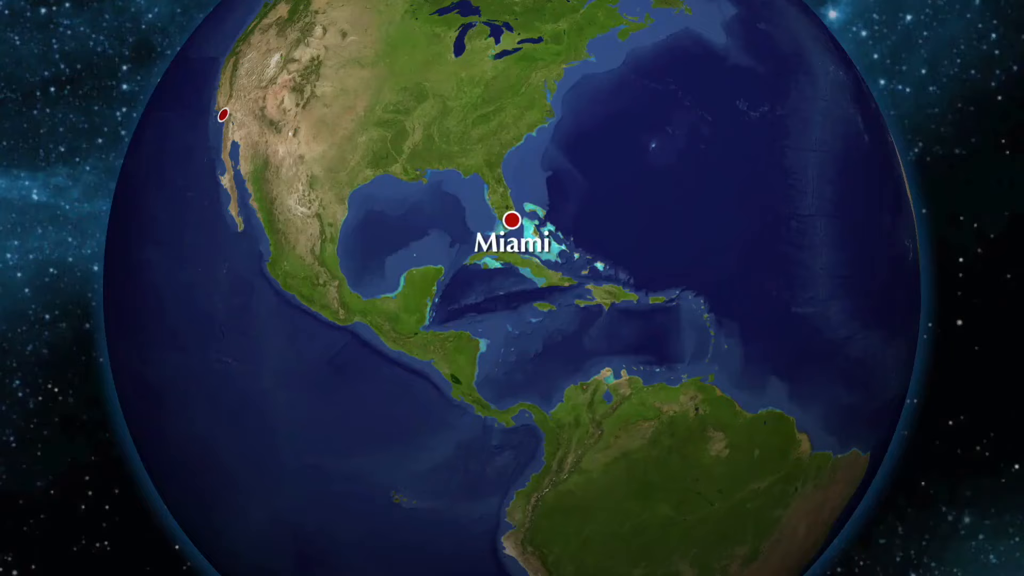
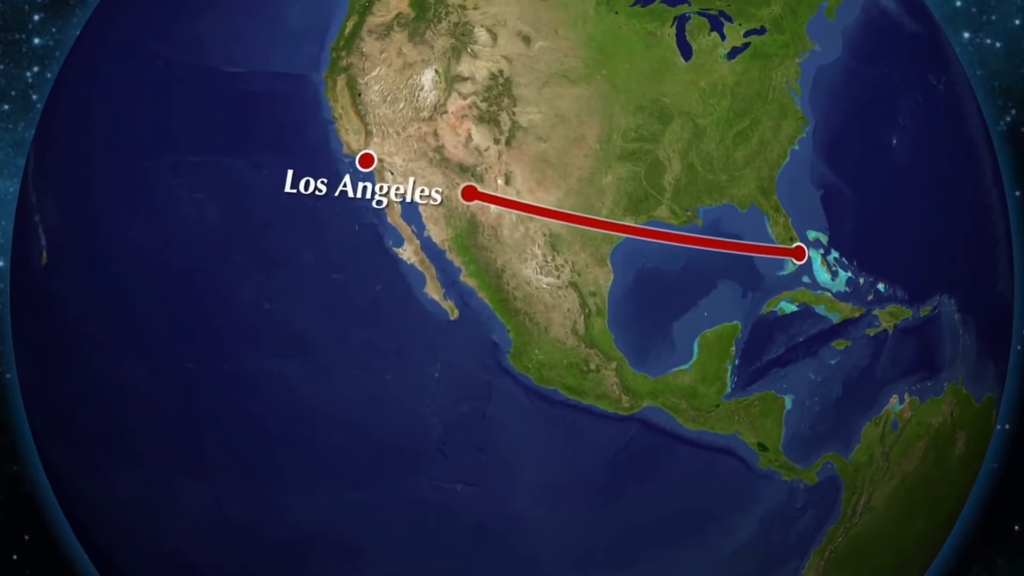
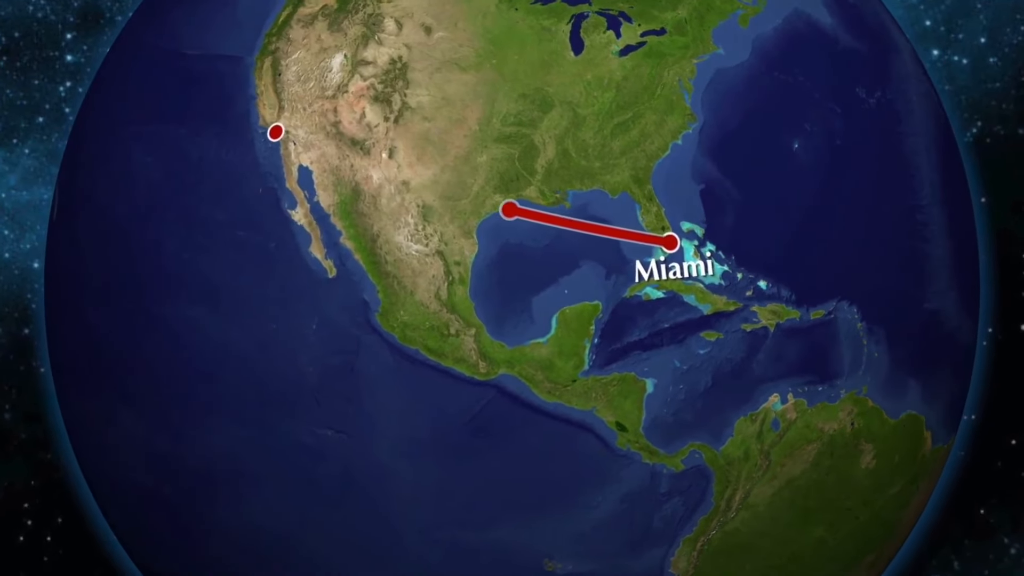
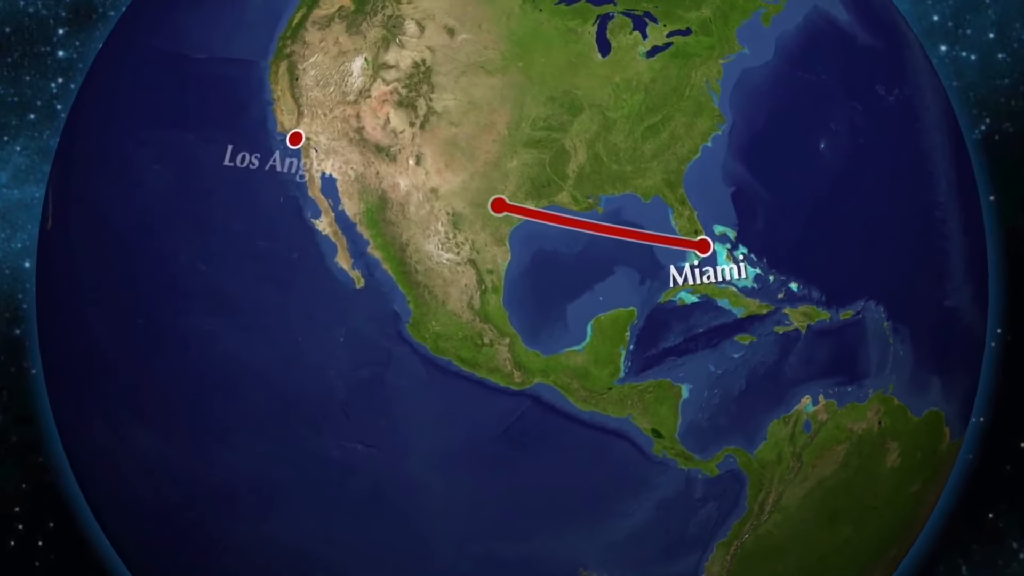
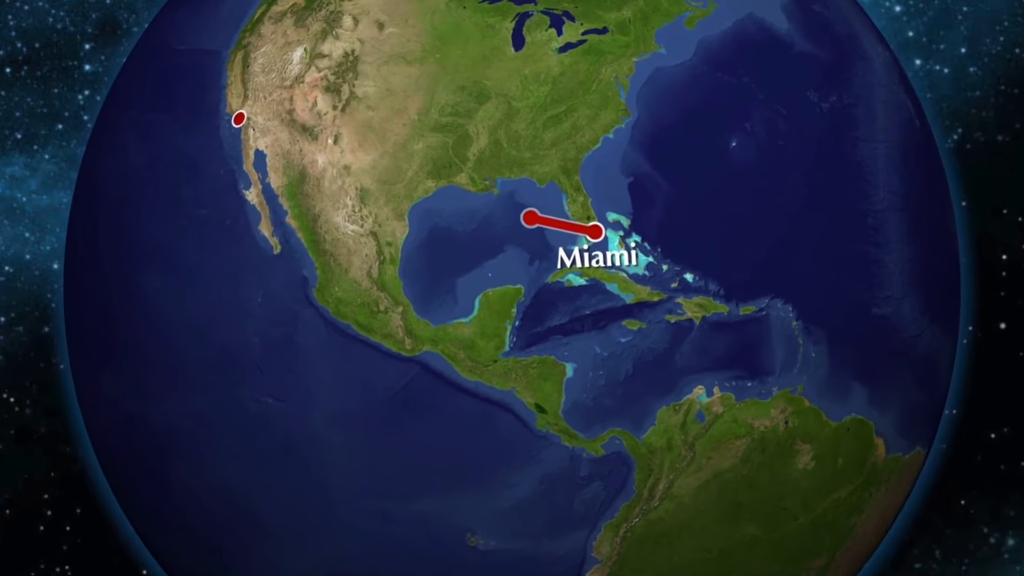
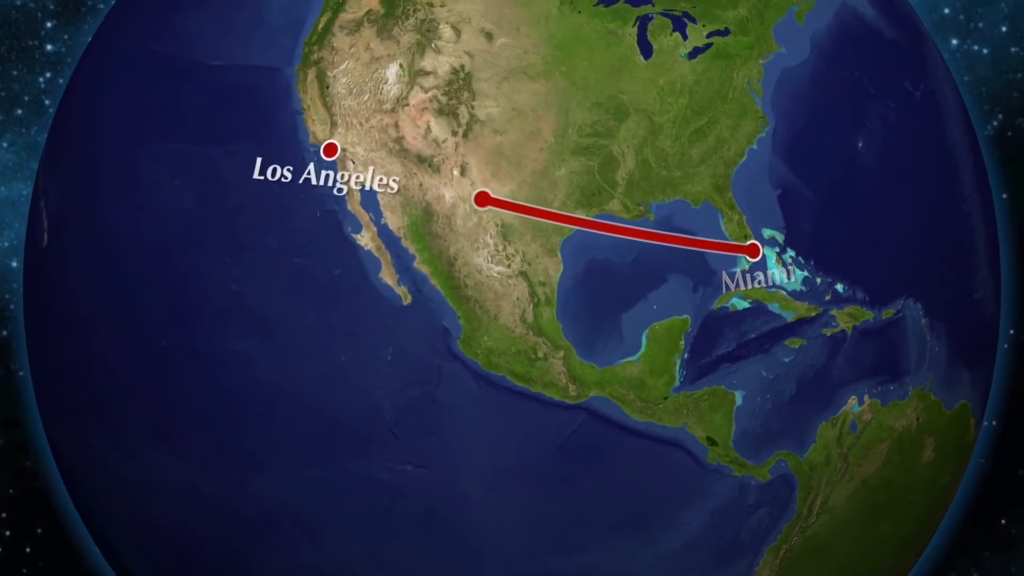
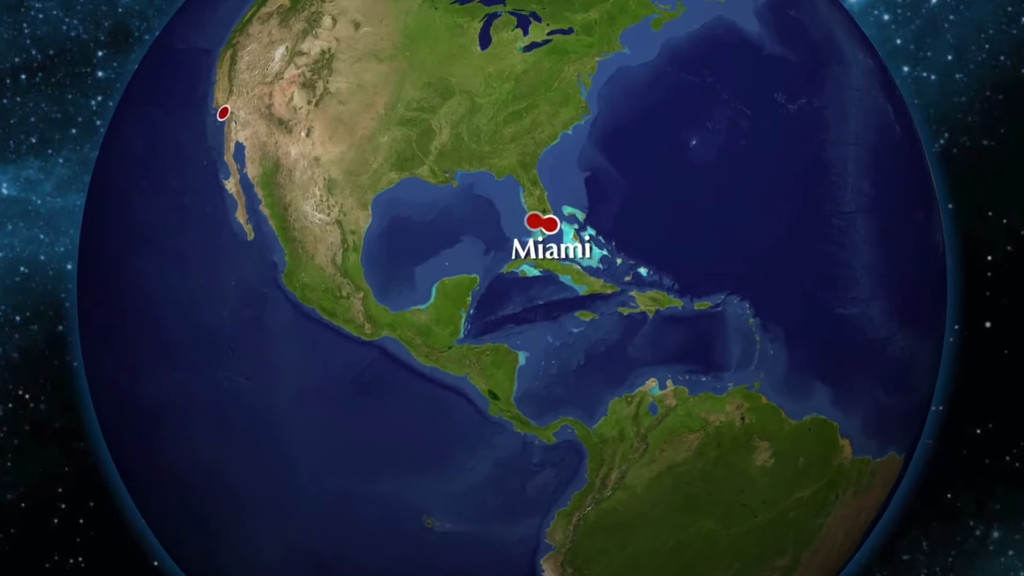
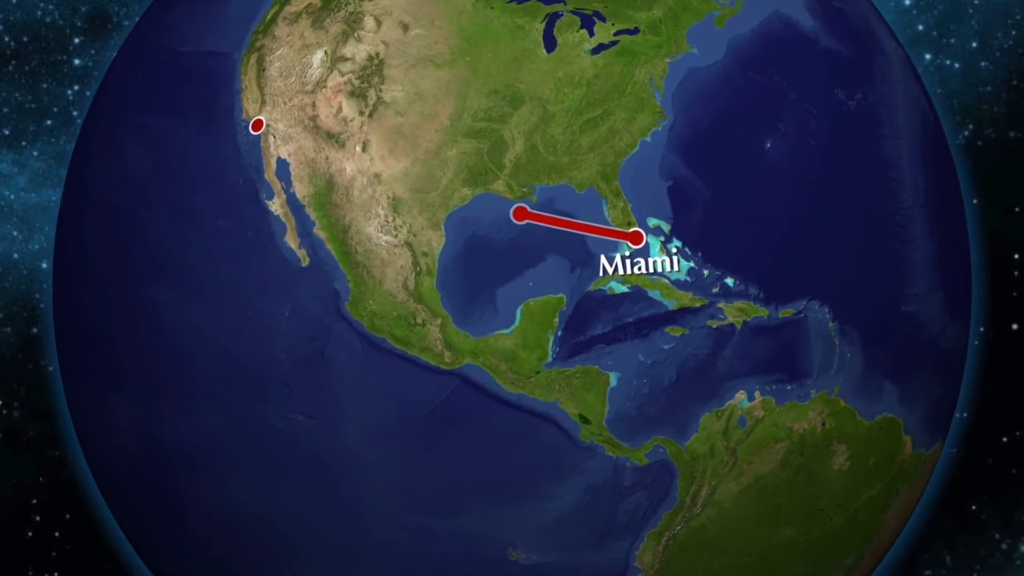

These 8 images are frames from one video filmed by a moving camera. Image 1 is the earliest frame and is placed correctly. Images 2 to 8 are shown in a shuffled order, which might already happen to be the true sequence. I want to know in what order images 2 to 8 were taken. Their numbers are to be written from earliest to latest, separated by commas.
7, 5, 8, 3, 4, 6, 2
